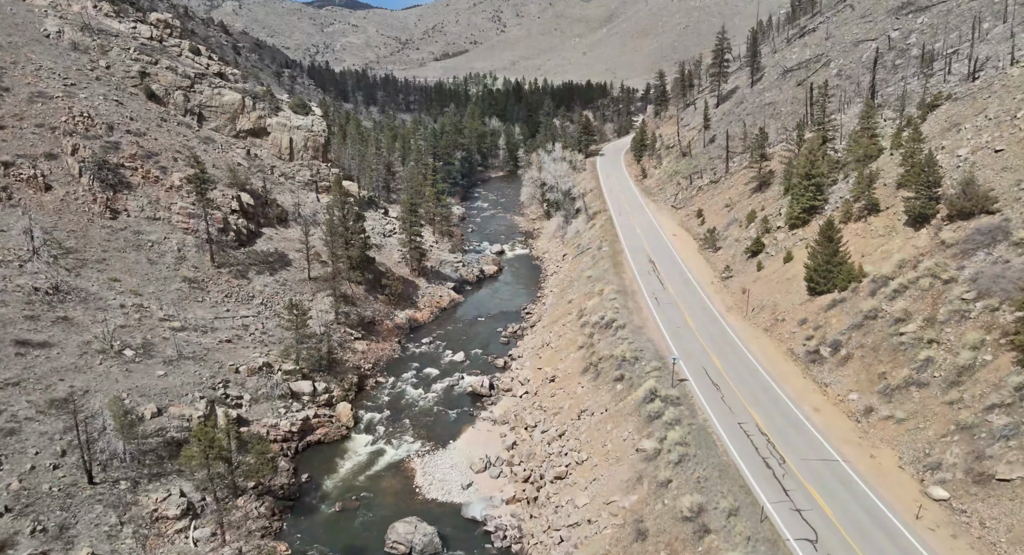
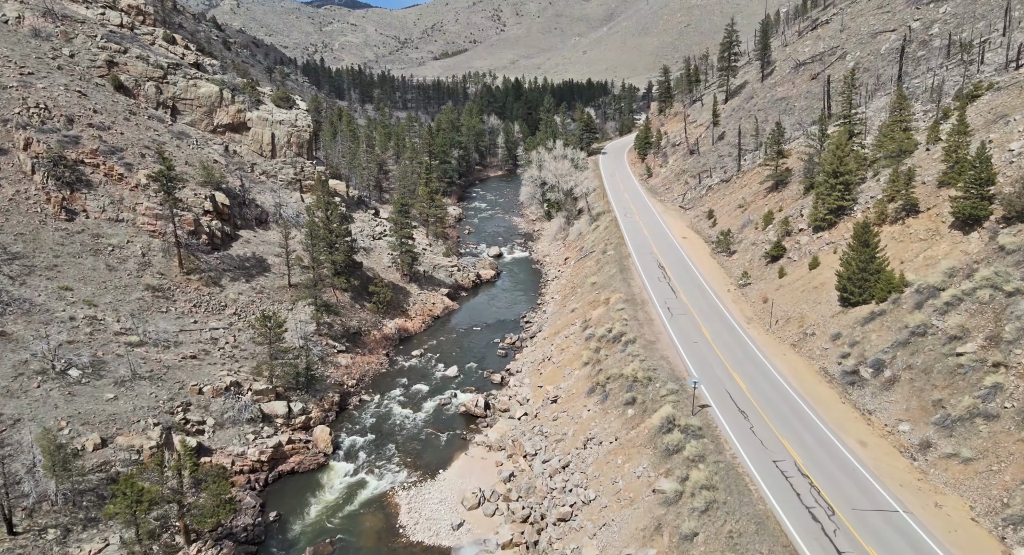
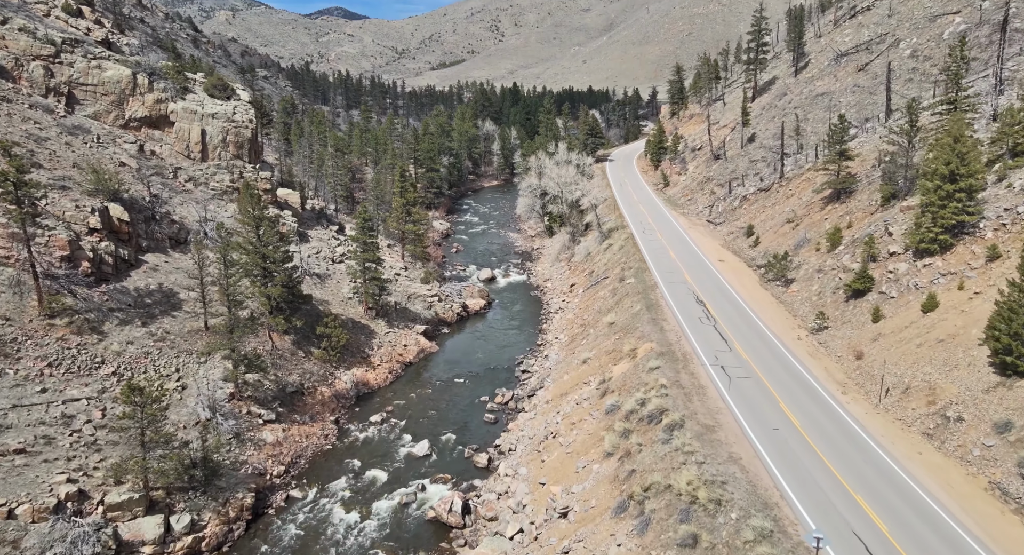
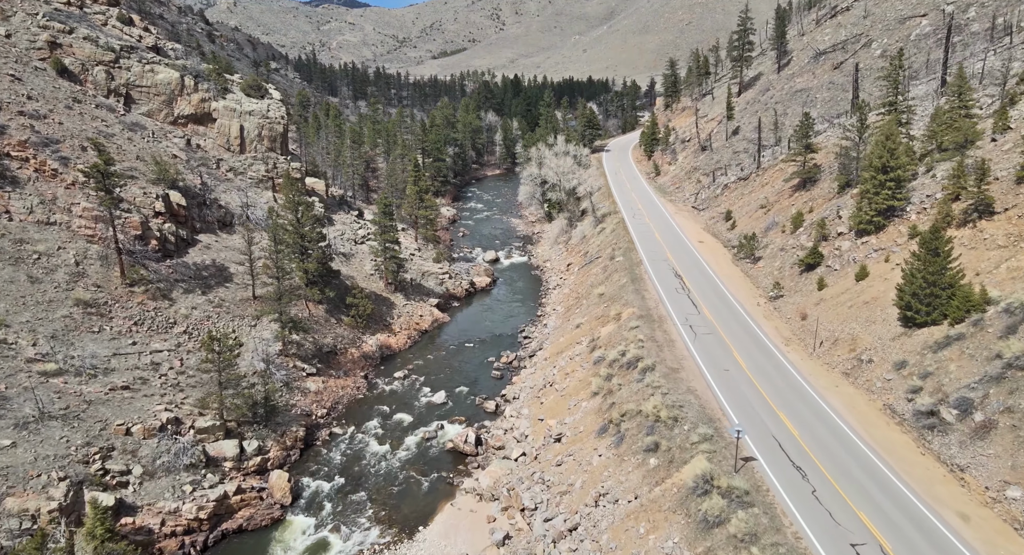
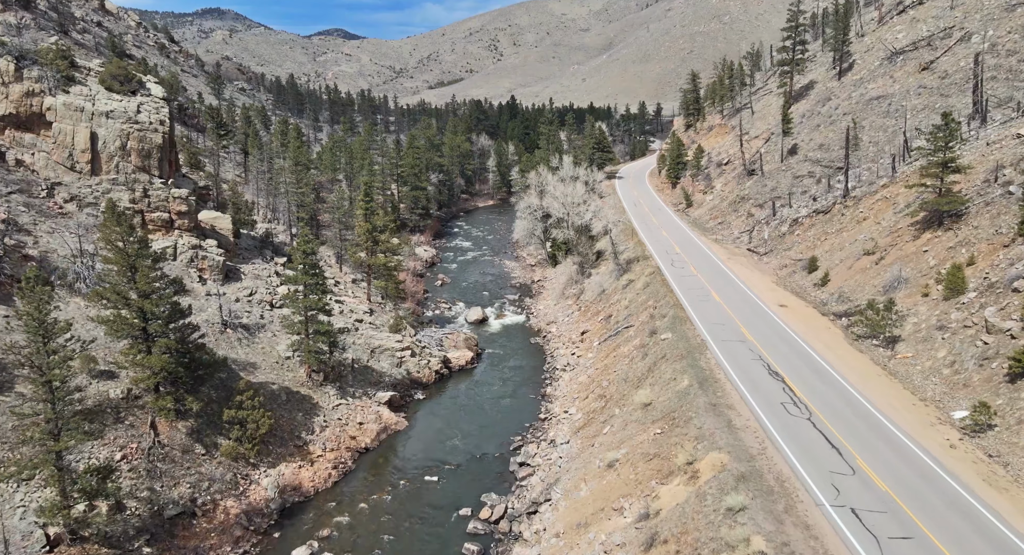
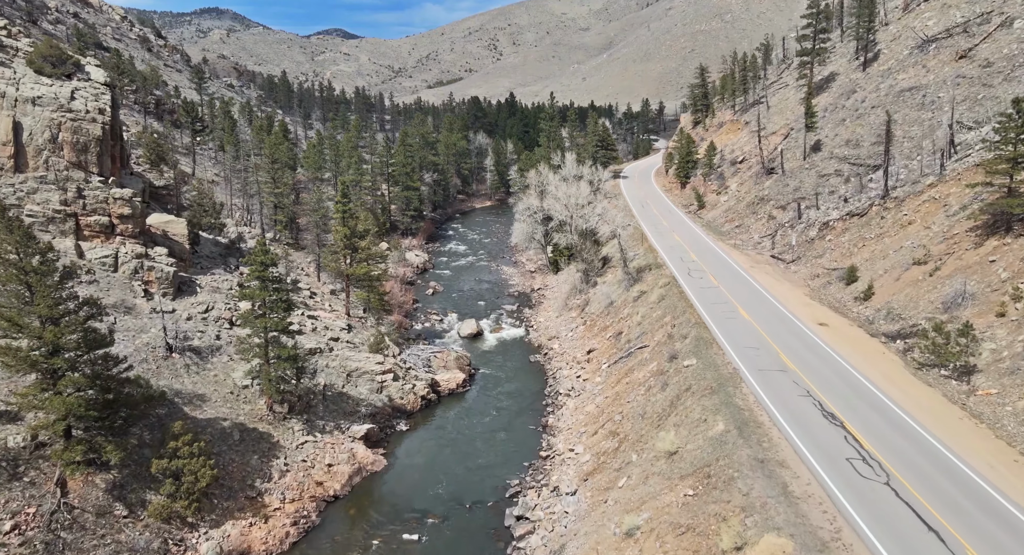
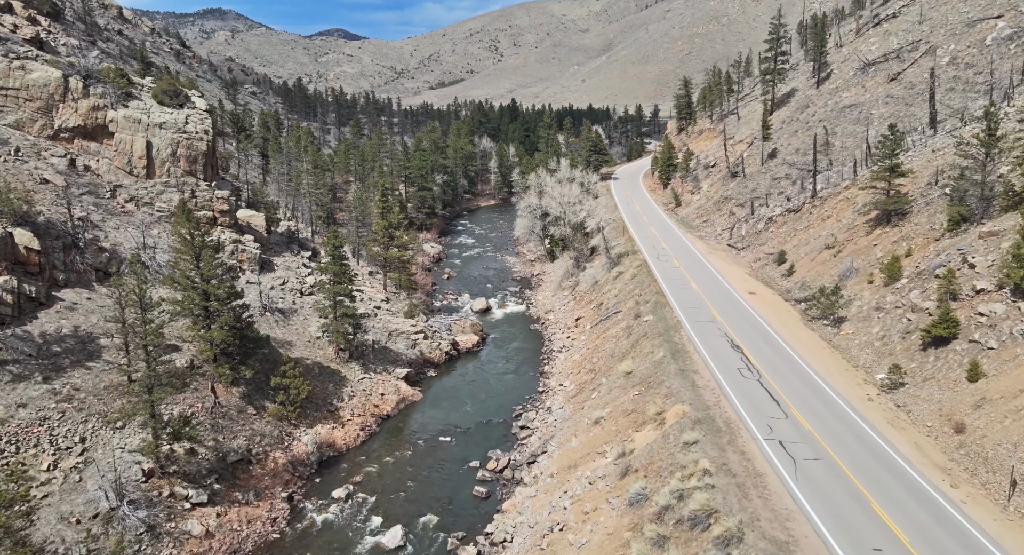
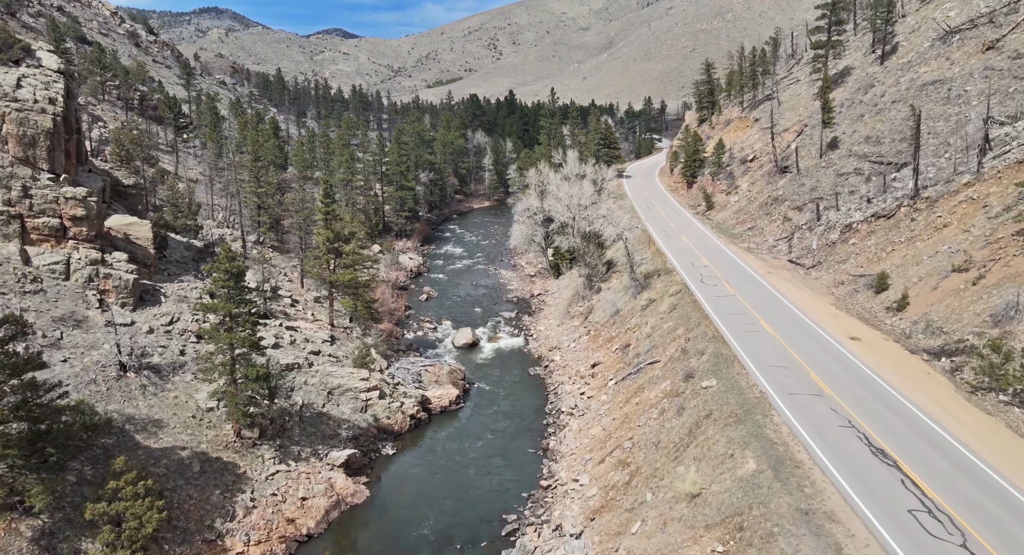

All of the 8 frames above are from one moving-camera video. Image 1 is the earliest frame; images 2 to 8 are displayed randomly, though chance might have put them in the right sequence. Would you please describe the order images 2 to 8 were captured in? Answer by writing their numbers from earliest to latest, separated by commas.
2, 4, 3, 7, 5, 6, 8
